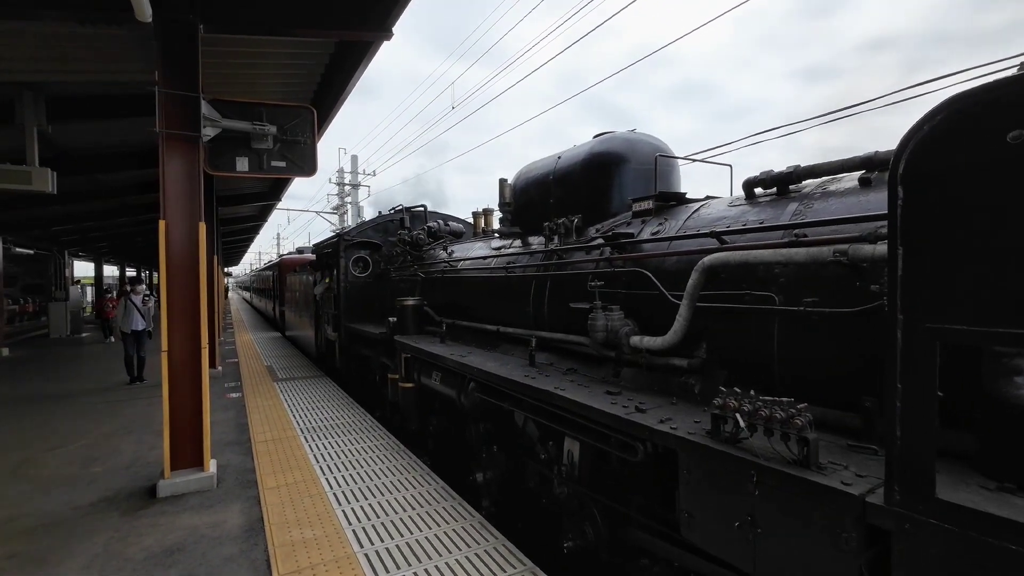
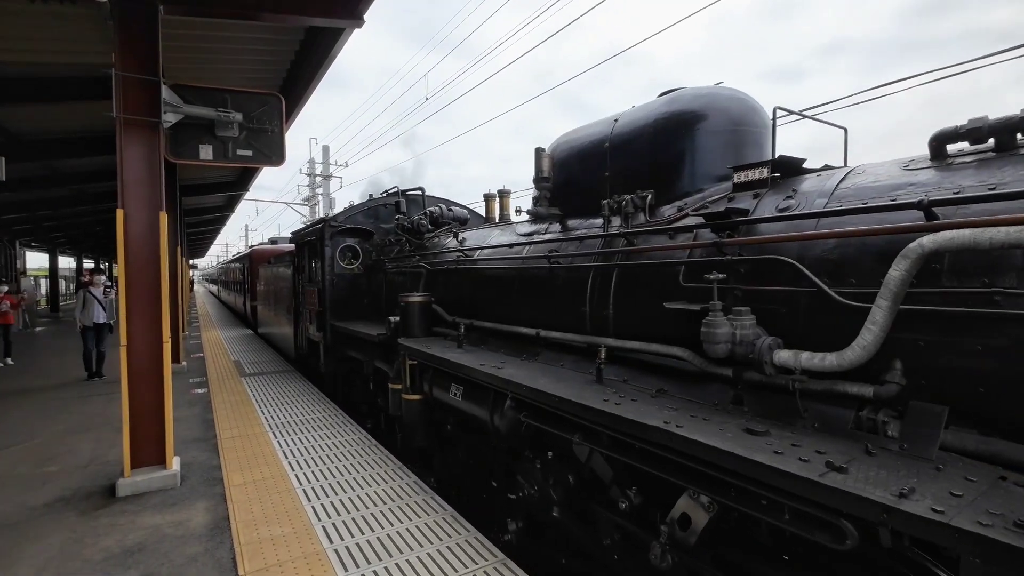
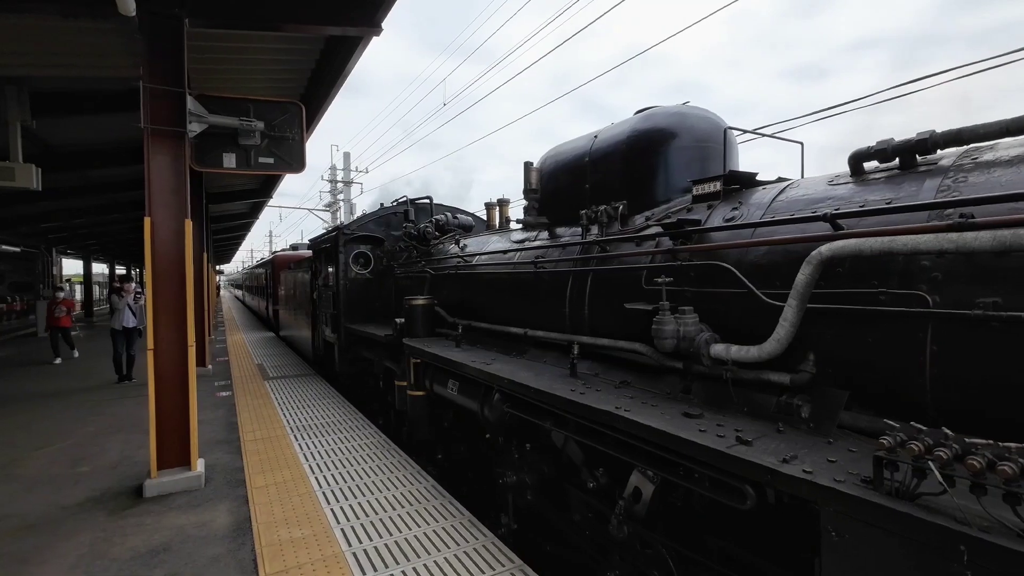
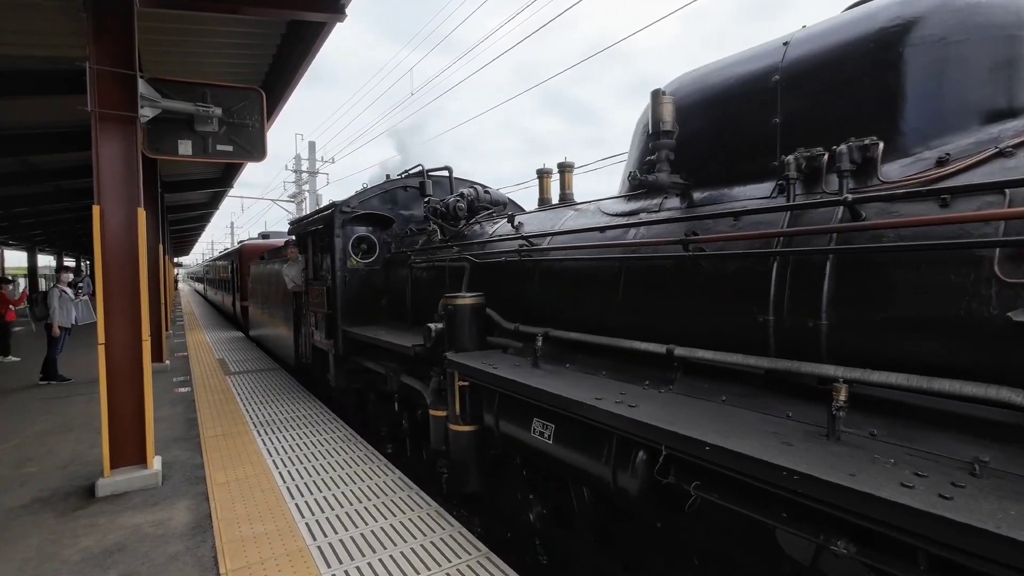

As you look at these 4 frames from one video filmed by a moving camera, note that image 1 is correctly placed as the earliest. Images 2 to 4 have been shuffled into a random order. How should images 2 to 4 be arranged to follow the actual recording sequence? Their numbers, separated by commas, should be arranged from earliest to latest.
3, 2, 4
